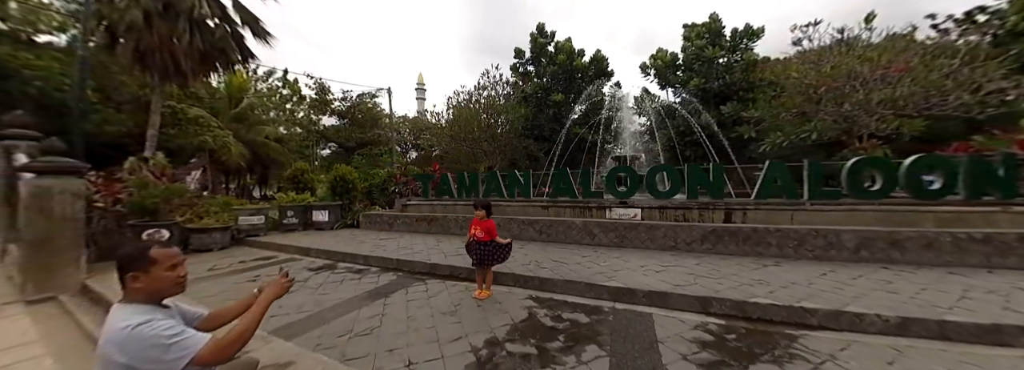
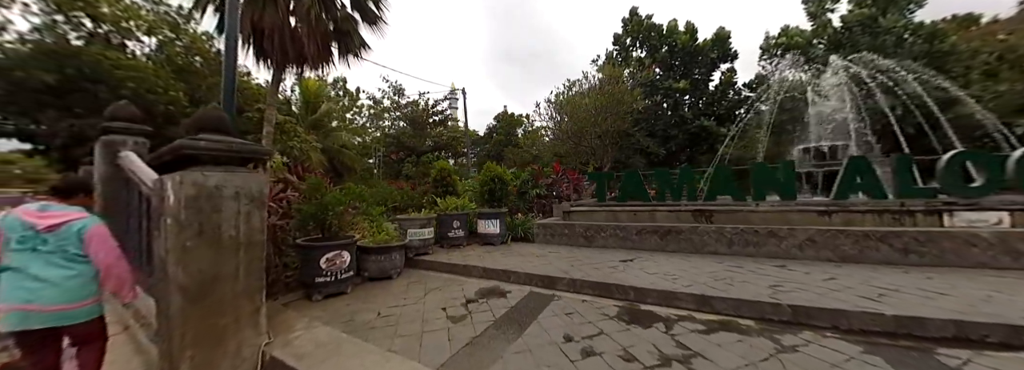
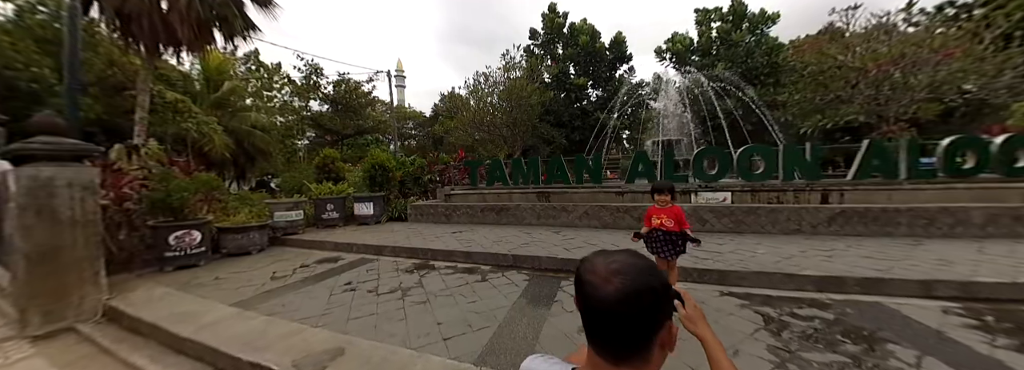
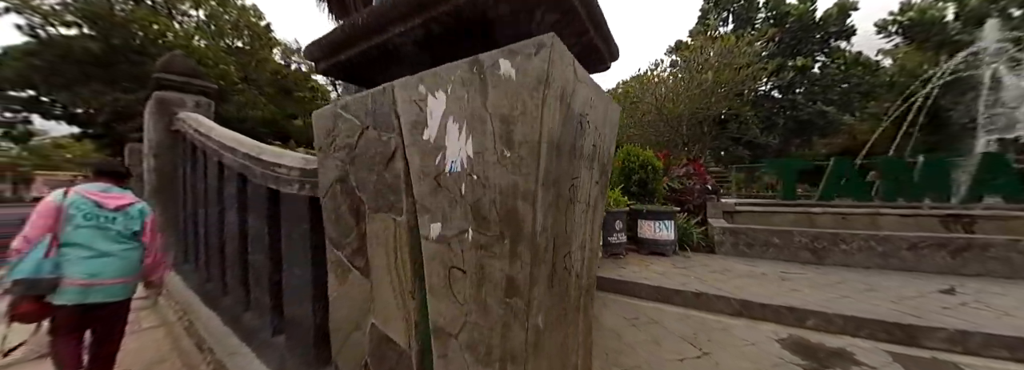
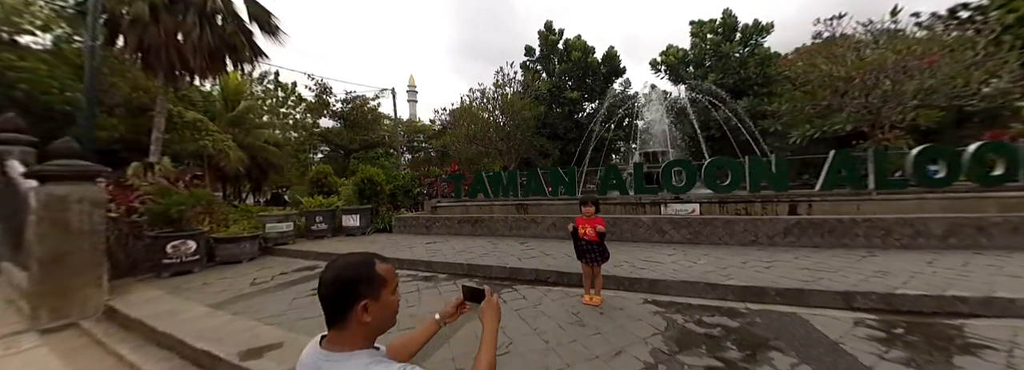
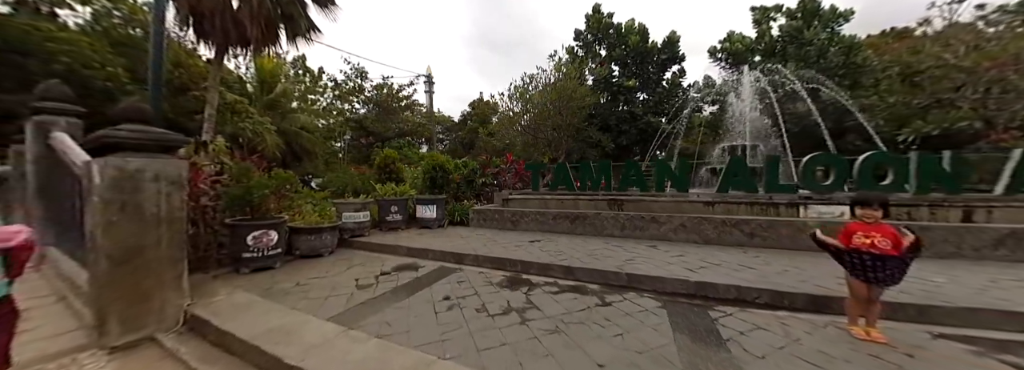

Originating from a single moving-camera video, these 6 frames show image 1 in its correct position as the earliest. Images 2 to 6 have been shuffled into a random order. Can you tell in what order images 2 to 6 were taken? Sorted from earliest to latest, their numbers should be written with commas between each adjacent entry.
5, 3, 6, 2, 4
